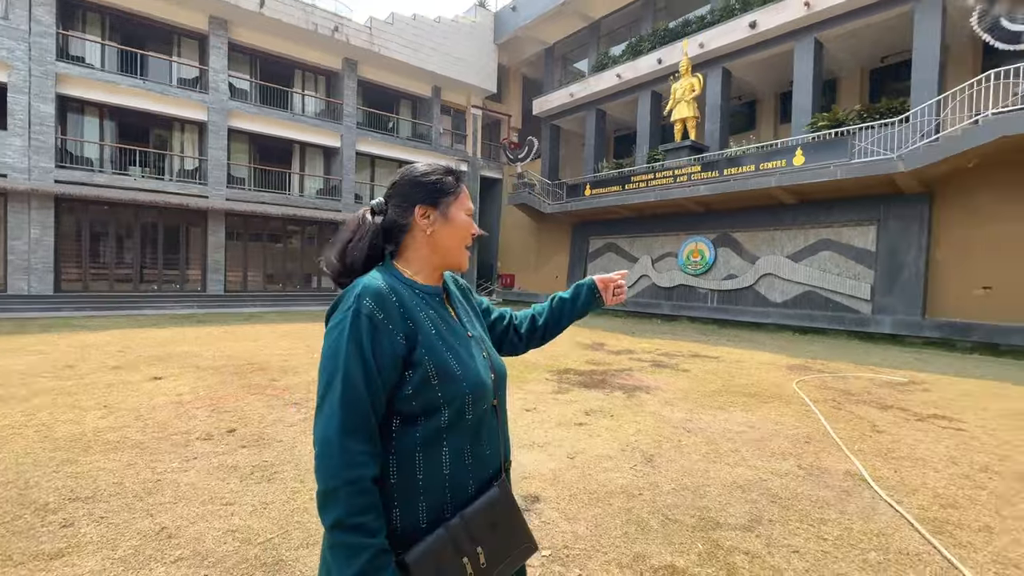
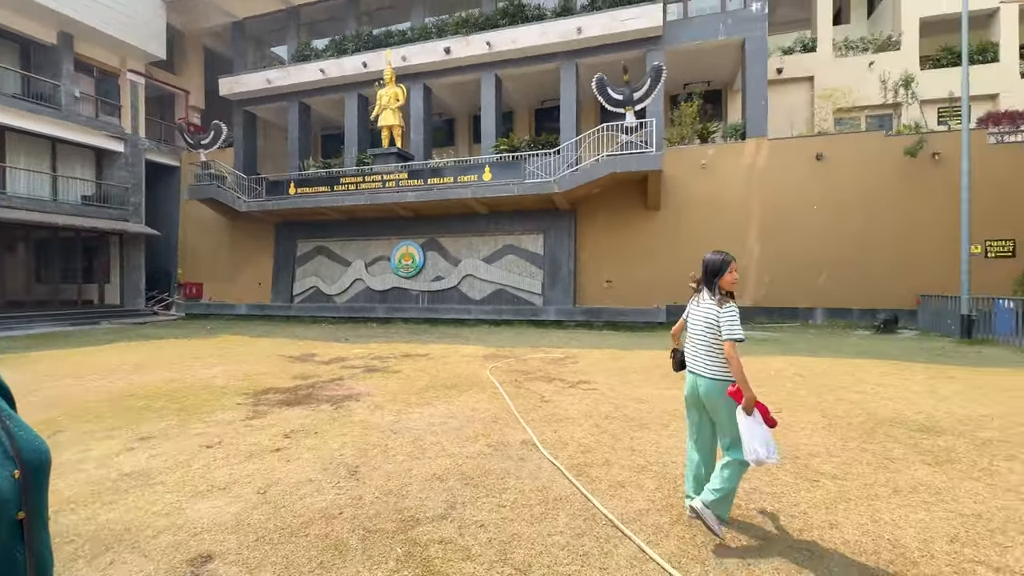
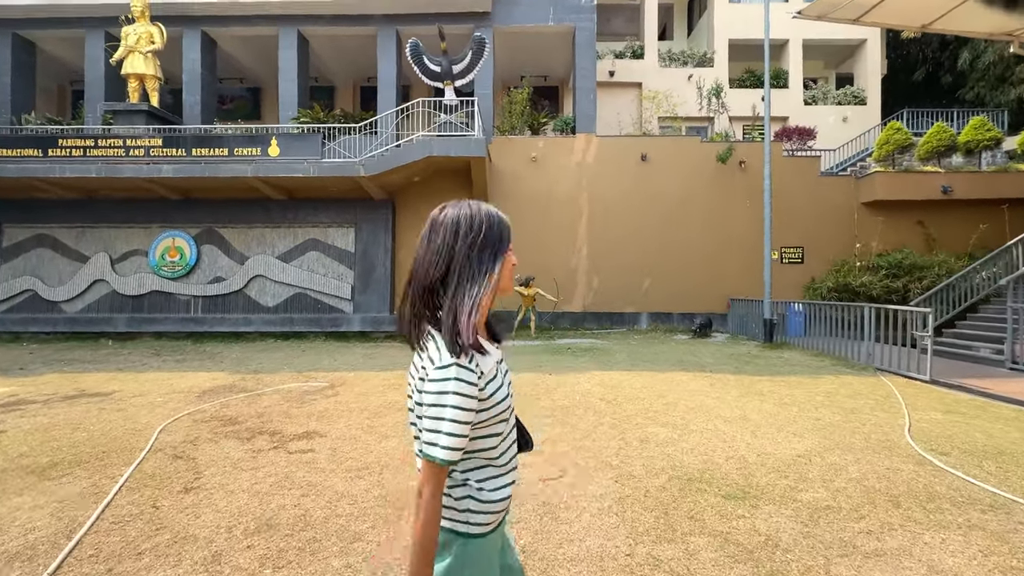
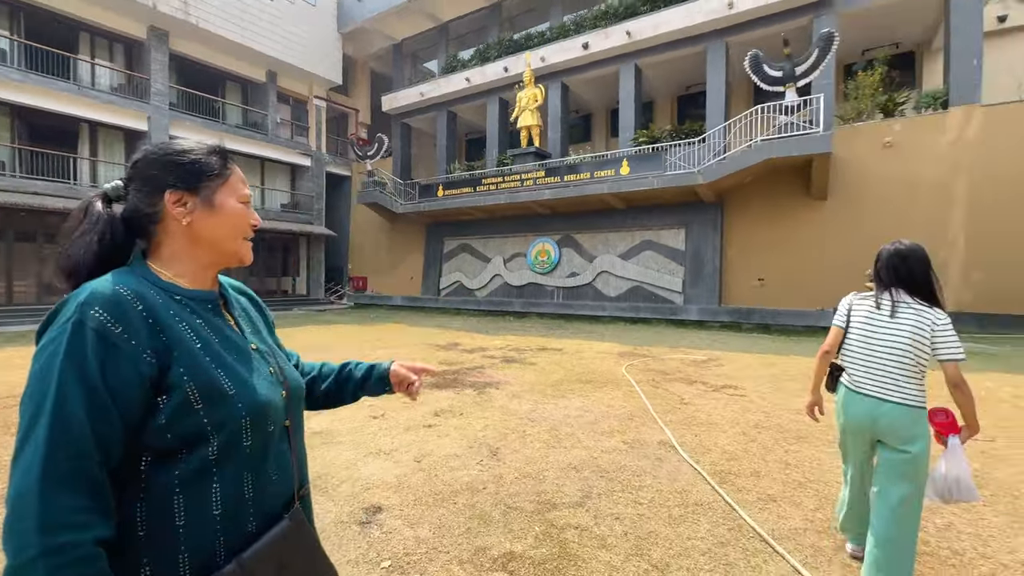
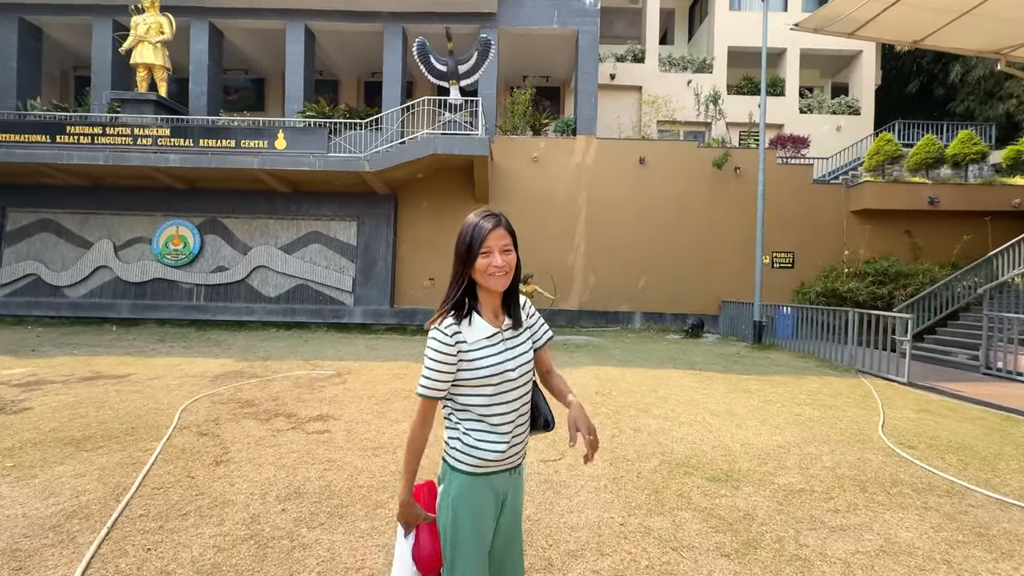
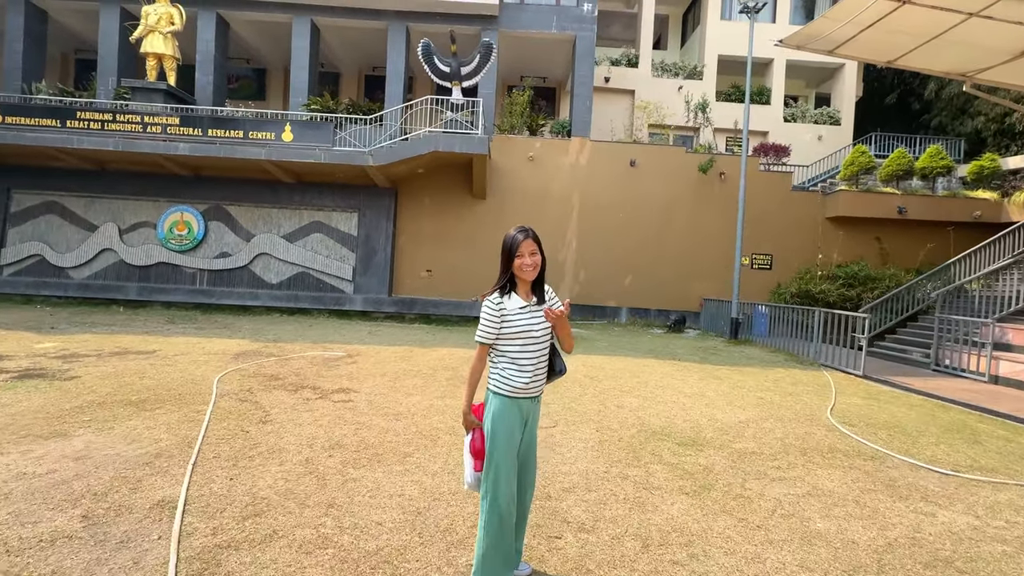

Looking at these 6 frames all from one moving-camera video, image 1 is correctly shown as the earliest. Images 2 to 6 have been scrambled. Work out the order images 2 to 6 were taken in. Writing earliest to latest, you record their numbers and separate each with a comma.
4, 2, 6, 5, 3
